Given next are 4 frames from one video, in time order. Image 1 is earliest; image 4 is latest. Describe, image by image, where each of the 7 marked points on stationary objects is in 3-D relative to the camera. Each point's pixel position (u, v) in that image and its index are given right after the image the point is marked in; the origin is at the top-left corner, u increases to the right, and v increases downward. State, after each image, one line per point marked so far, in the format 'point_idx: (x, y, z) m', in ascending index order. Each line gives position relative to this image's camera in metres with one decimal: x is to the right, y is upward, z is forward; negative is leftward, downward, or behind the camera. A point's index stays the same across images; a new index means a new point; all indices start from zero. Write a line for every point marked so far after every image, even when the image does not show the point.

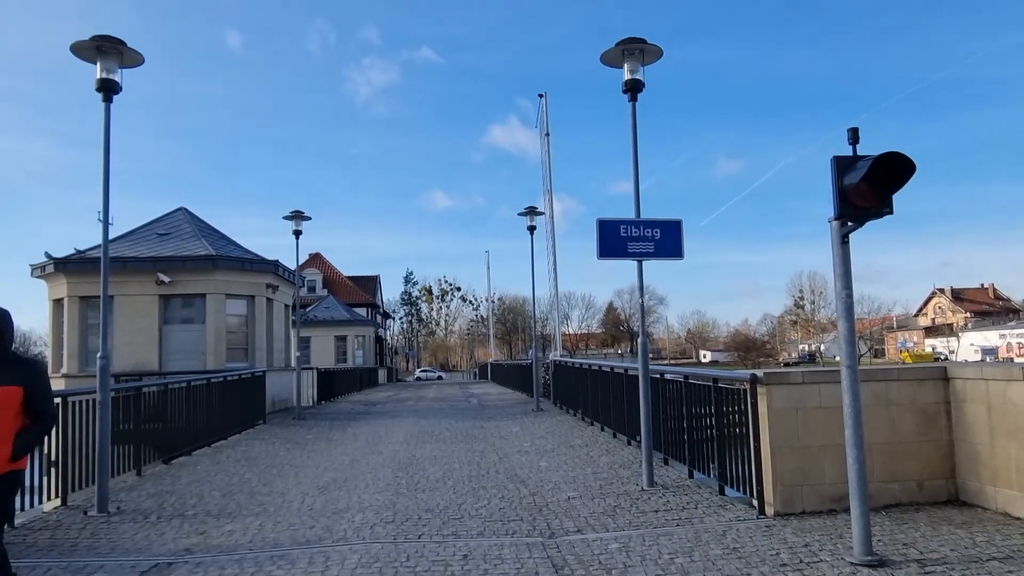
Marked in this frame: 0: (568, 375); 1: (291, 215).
0: (+1.1, -1.7, +15.0) m
1: (-4.5, +1.5, +15.4) m
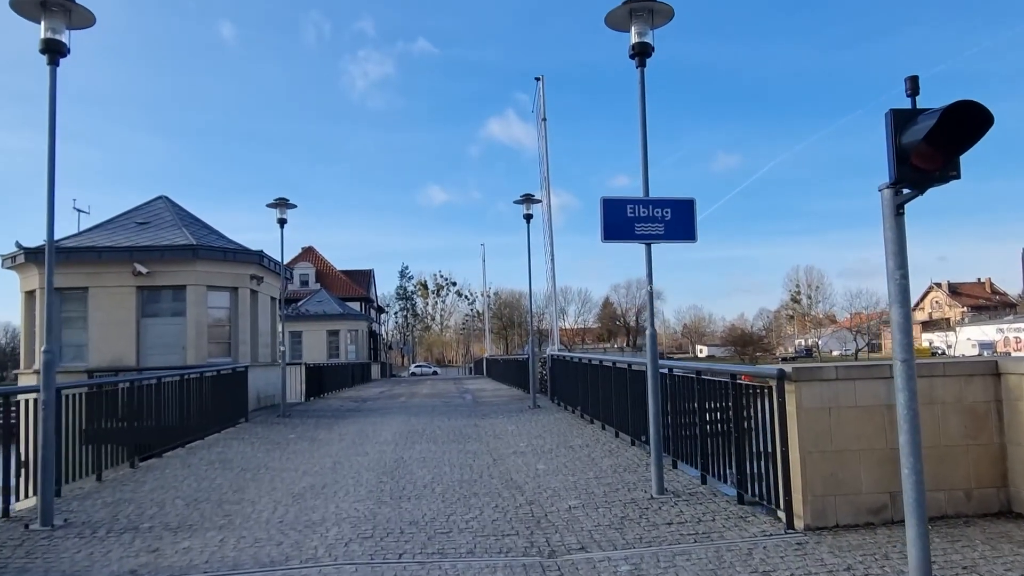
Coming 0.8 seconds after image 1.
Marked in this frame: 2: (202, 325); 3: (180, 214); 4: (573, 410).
0: (+1.0, -1.5, +14.3) m
1: (-4.5, +1.6, +14.7) m
2: (-6.0, -0.7, +14.8) m
3: (-7.1, +1.6, +16.4) m
4: (+1.1, -2.1, +13.4) m
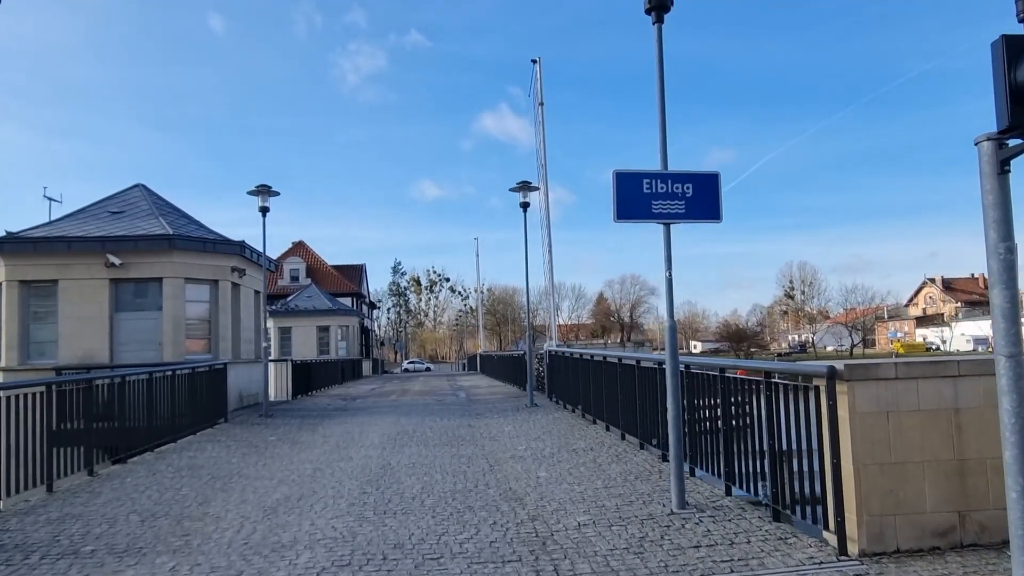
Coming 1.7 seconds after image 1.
0: (+0.9, -1.4, +13.6) m
1: (-4.6, +1.8, +13.8) m
2: (-6.1, -0.6, +14.0) m
3: (-7.2, +1.7, +15.6) m
4: (+1.0, -2.0, +12.7) m
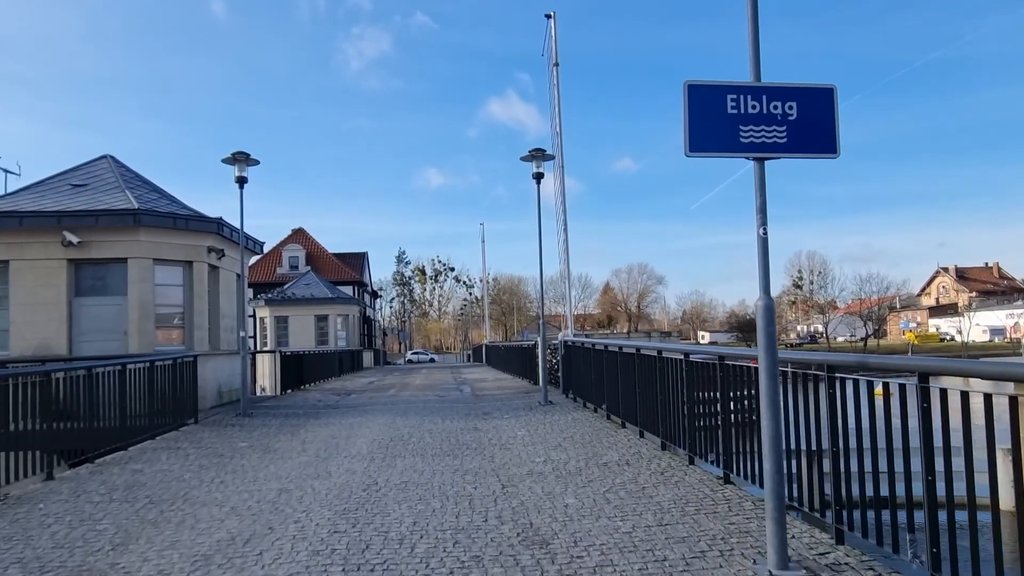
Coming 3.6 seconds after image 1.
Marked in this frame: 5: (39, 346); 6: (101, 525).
0: (+1.1, -1.1, +11.9) m
1: (-4.4, +2.1, +12.2) m
2: (-5.9, -0.3, +12.4) m
3: (-7.0, +2.0, +13.9) m
4: (+1.2, -1.7, +11.0) m
5: (-7.5, -0.9, +12.2) m
6: (-2.9, -1.6, +5.4) m
